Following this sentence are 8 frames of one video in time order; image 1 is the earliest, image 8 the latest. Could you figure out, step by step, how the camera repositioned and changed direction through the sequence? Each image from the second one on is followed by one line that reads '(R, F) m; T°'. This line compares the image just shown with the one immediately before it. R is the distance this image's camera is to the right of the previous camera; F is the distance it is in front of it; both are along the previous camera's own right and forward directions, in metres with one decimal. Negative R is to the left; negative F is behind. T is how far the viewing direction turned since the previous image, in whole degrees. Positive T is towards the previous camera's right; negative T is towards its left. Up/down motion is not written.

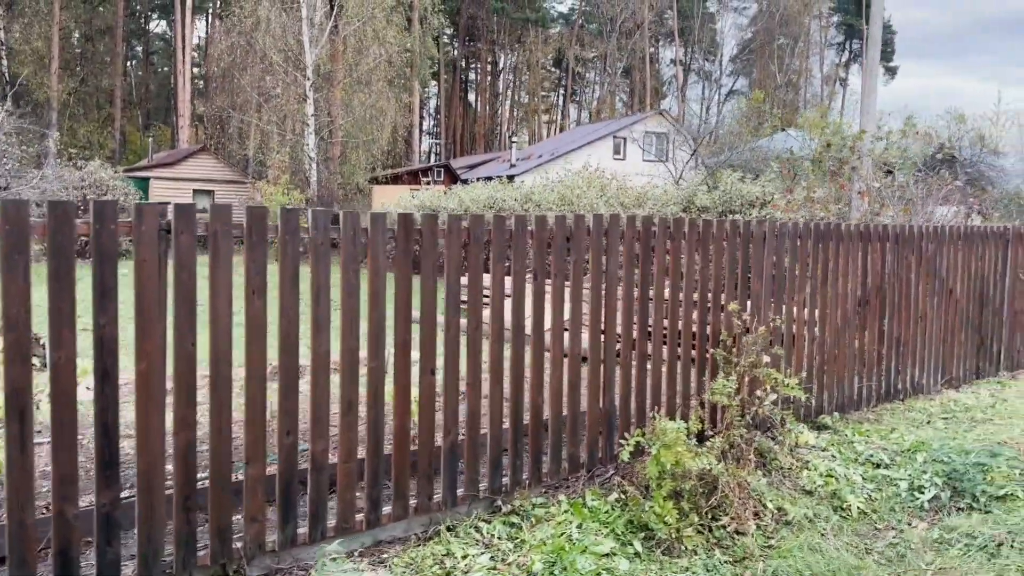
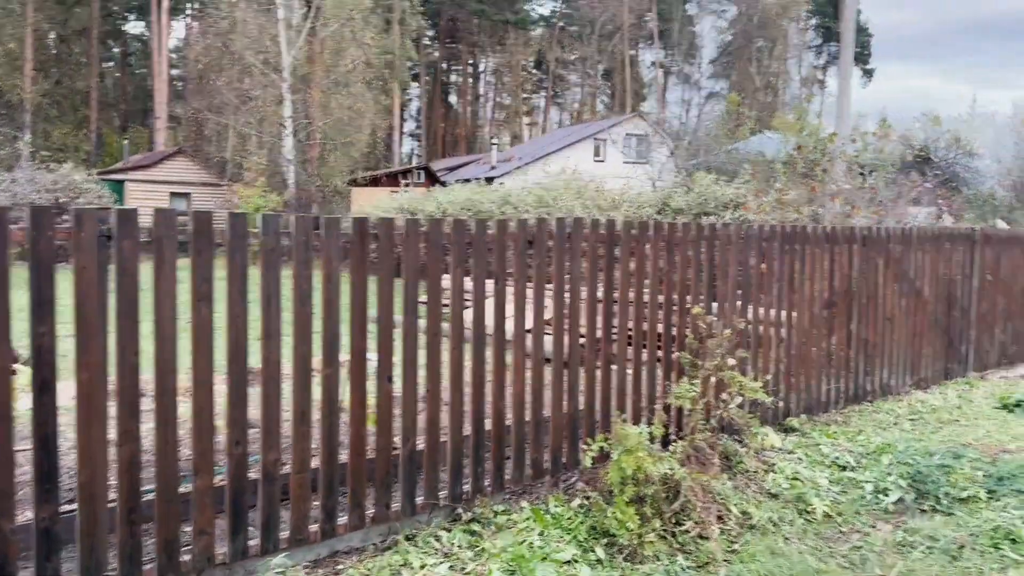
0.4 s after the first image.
(+0.1, 0.0) m; +1°
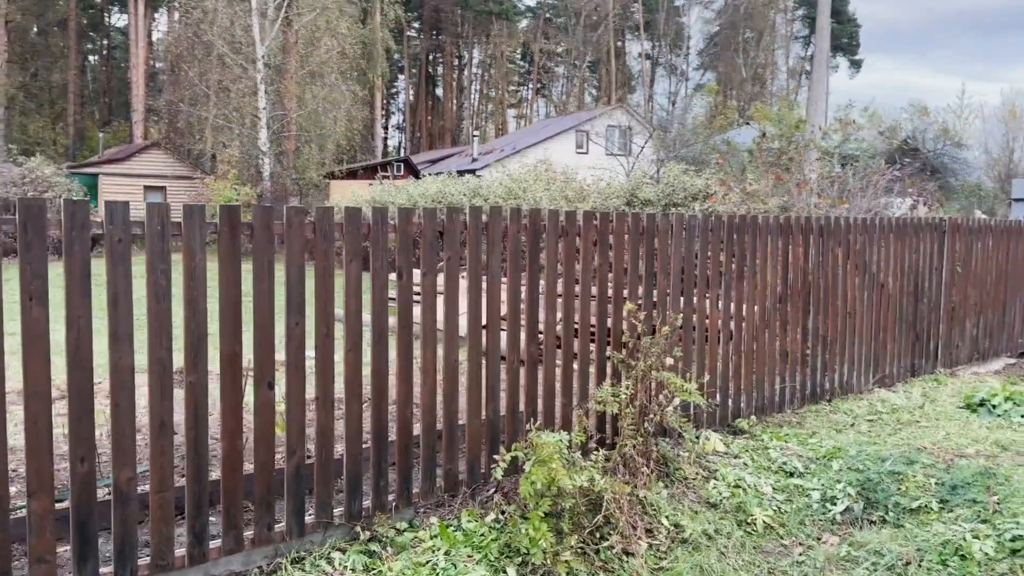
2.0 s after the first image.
(+0.4, +0.3) m; +1°
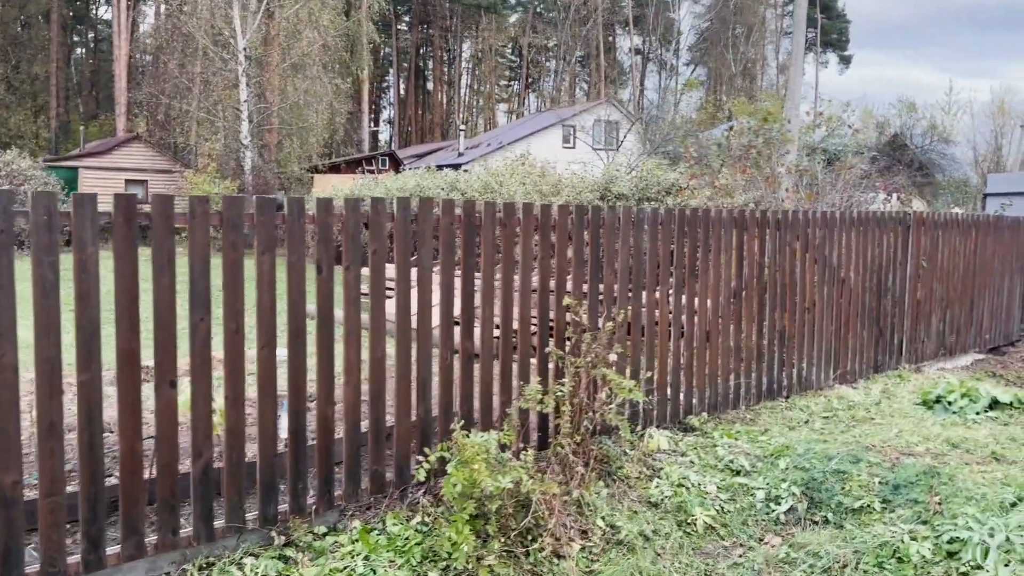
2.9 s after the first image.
(+0.3, +0.1) m; +1°
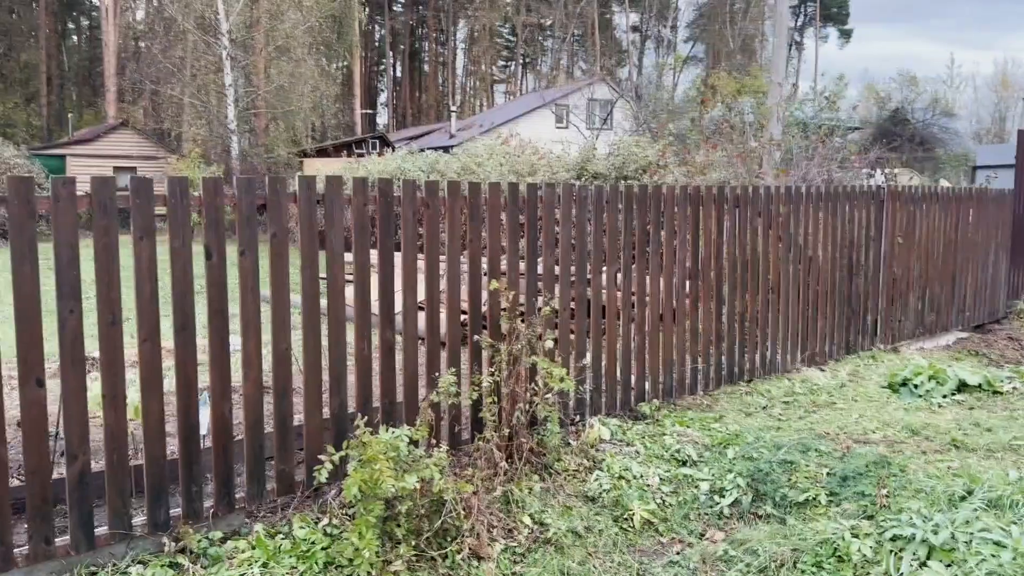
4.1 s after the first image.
(+0.4, +0.2) m; 0°
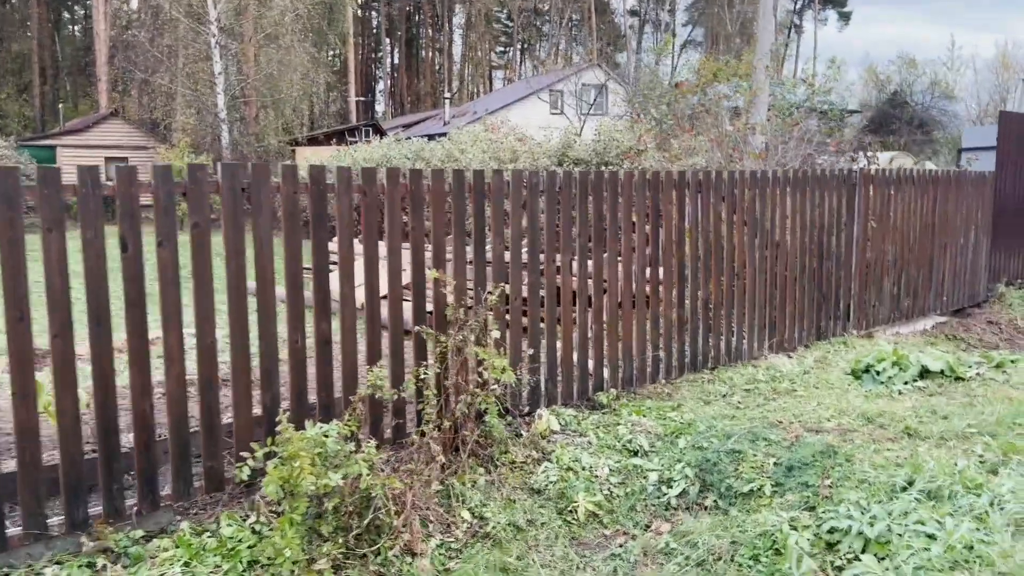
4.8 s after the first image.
(+0.3, +0.1) m; 0°
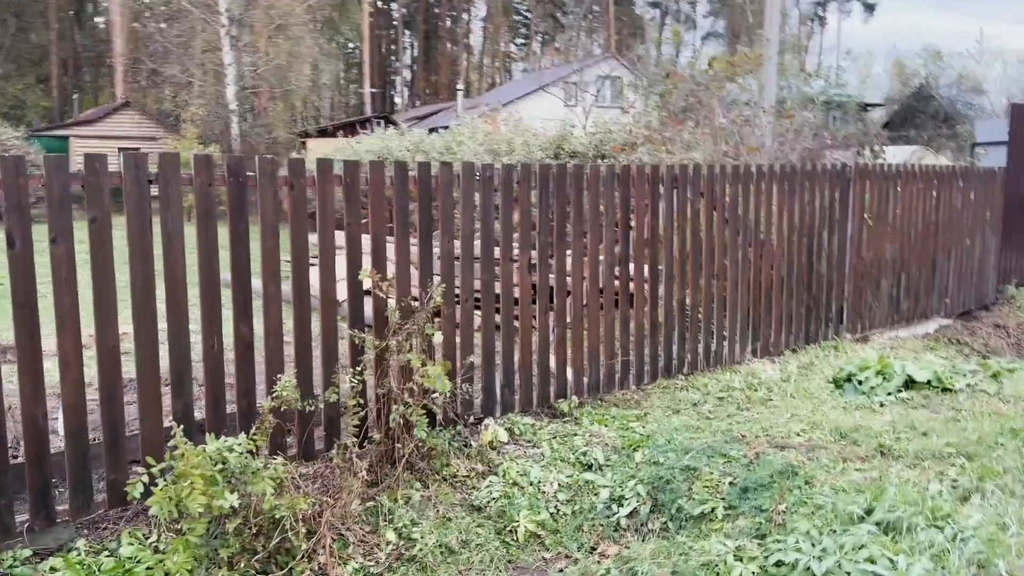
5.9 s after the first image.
(+0.3, +0.3) m; -1°
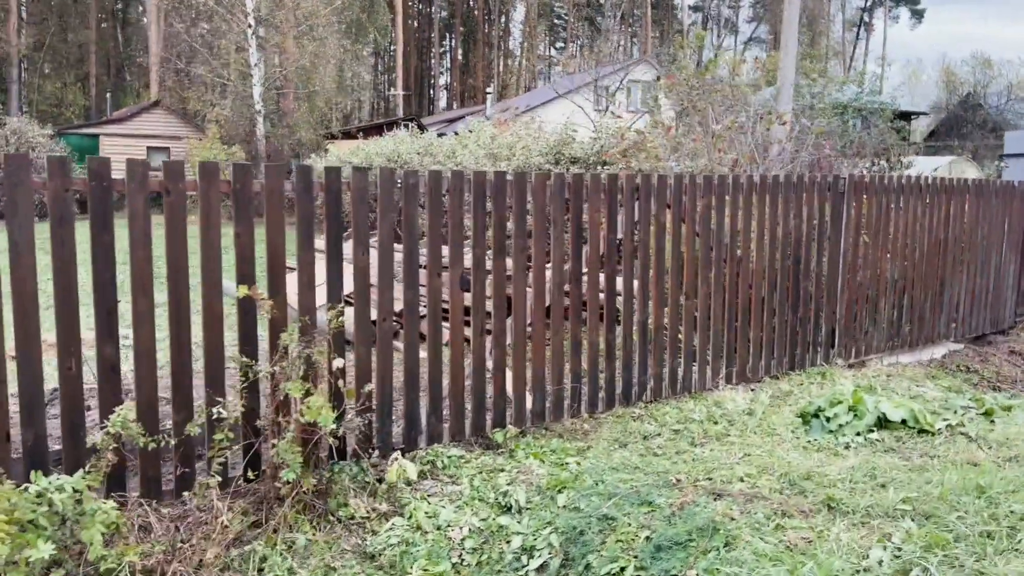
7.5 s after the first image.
(+0.5, +0.4) m; -3°
